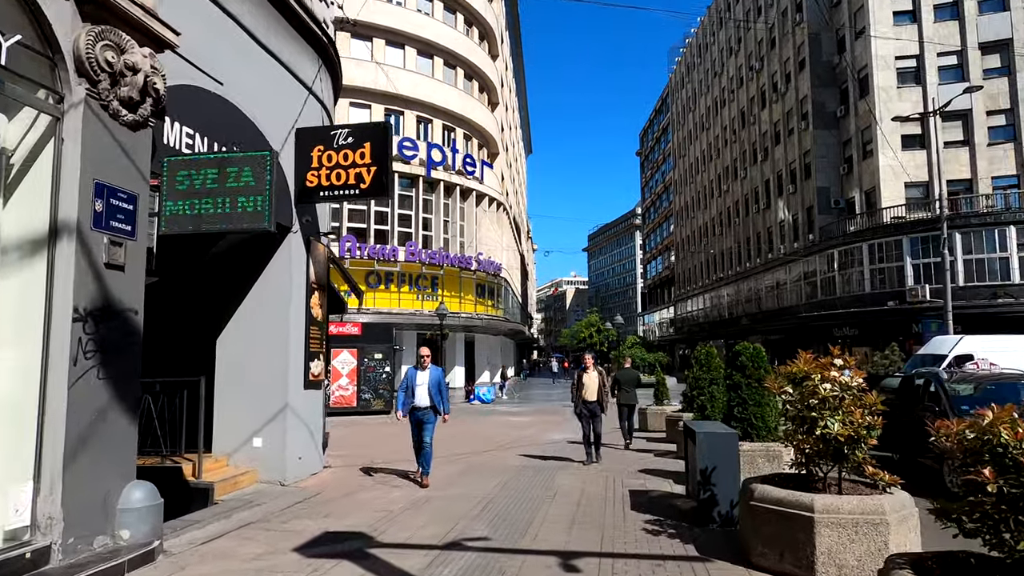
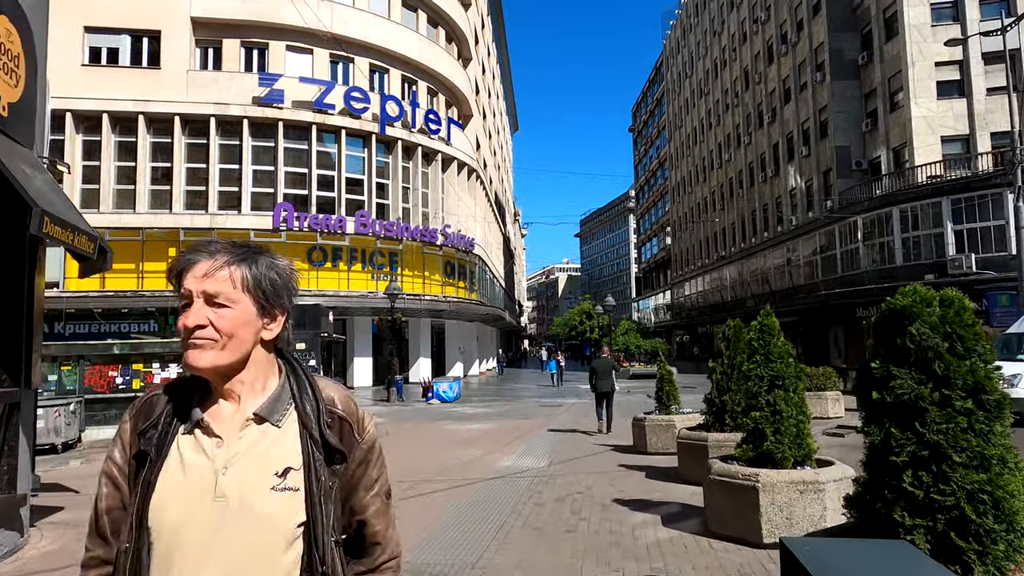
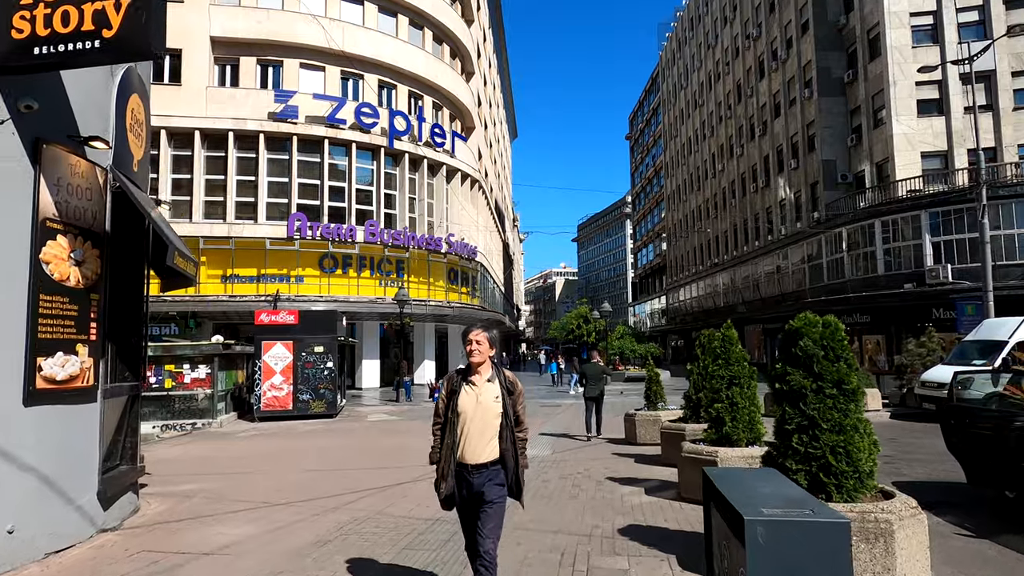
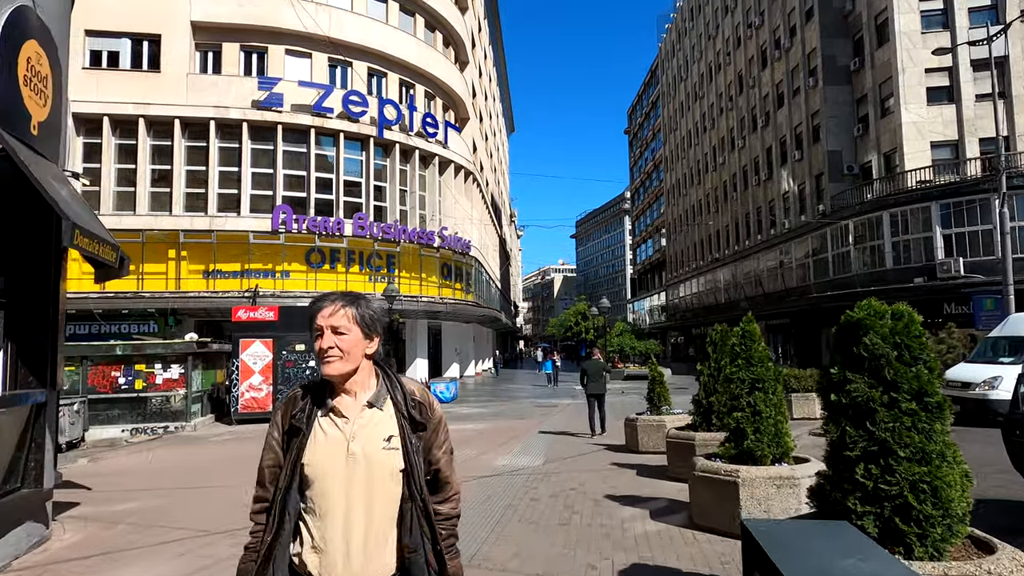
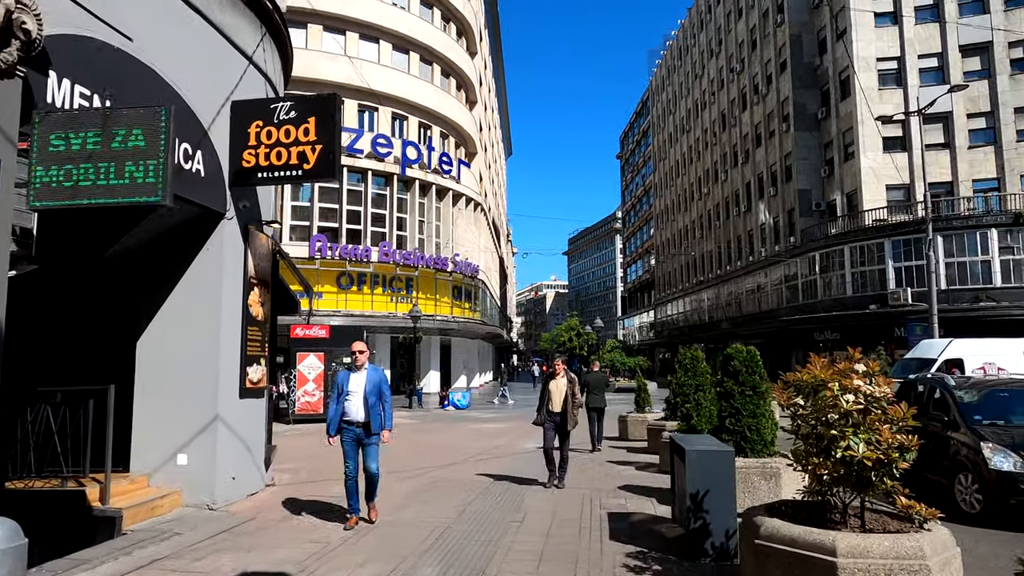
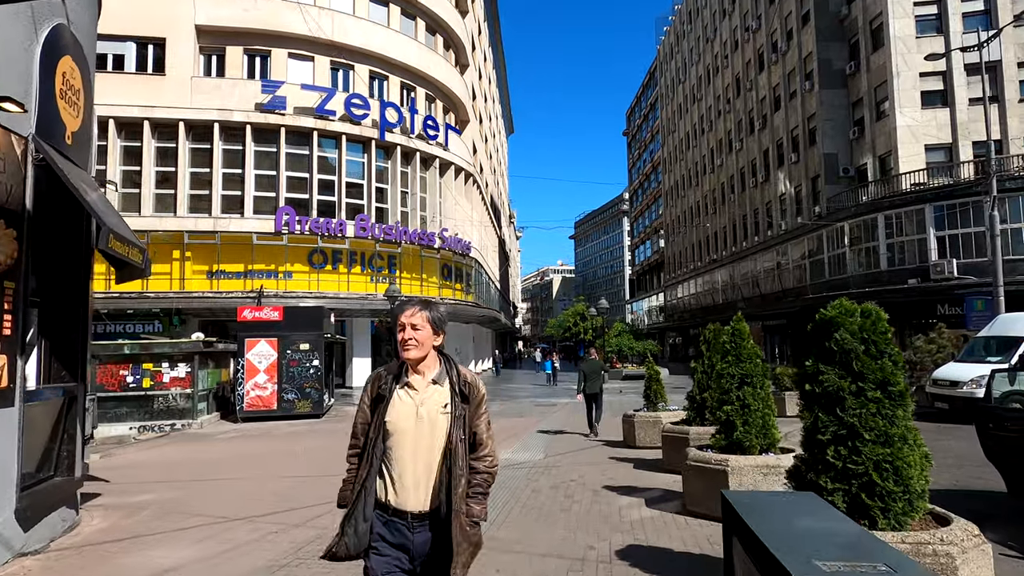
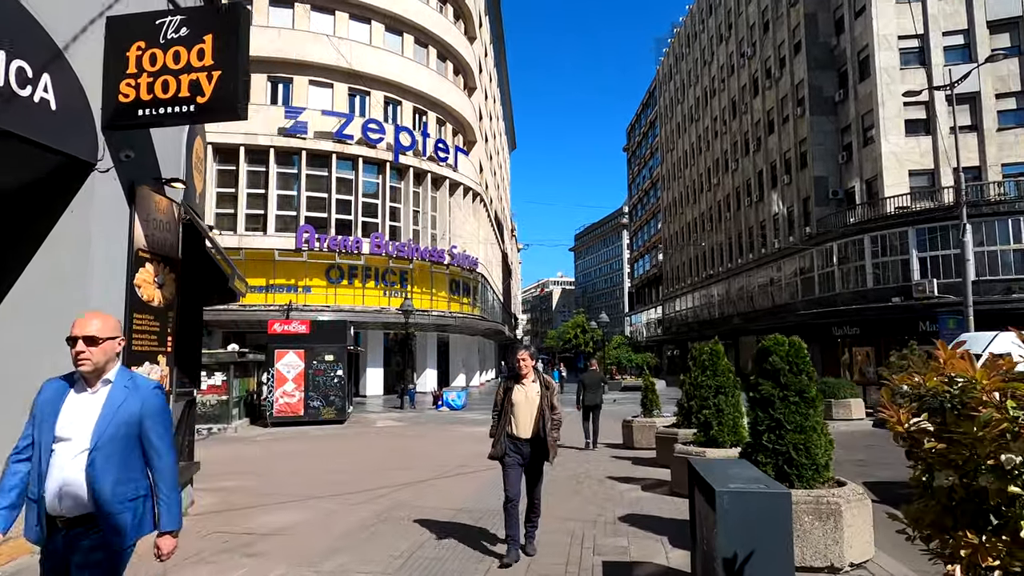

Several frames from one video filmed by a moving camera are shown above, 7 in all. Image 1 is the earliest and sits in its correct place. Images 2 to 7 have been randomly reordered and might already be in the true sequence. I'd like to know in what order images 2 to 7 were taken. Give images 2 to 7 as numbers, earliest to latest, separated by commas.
5, 7, 3, 6, 4, 2
